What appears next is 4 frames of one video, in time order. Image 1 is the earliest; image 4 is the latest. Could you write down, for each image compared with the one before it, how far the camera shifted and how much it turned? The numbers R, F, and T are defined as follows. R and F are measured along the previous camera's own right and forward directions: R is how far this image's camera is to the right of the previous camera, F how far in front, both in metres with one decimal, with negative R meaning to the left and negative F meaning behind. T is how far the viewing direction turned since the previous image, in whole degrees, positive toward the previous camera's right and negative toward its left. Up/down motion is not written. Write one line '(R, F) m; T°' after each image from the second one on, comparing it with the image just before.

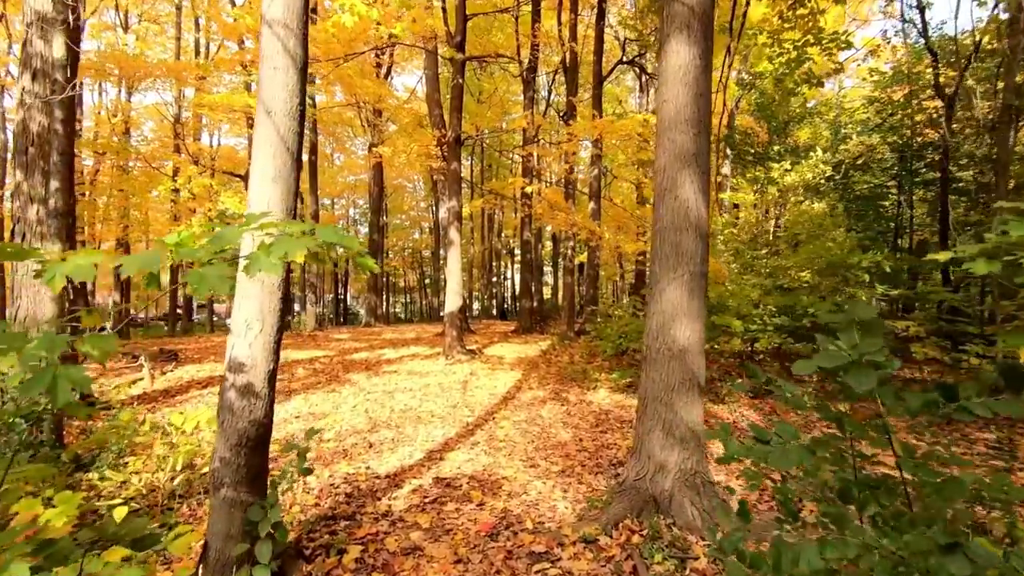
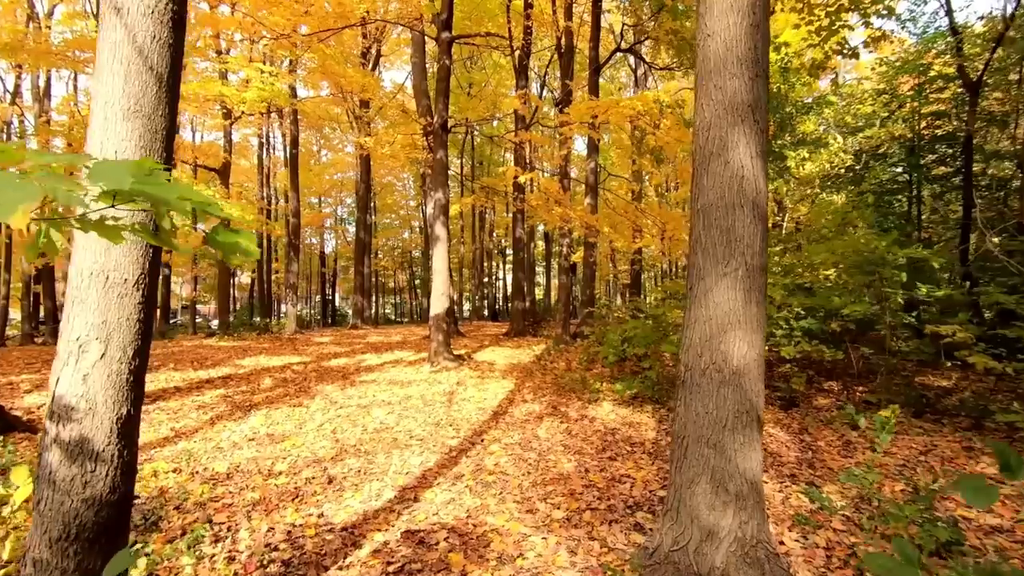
(0.0, +1.0) m; +1°
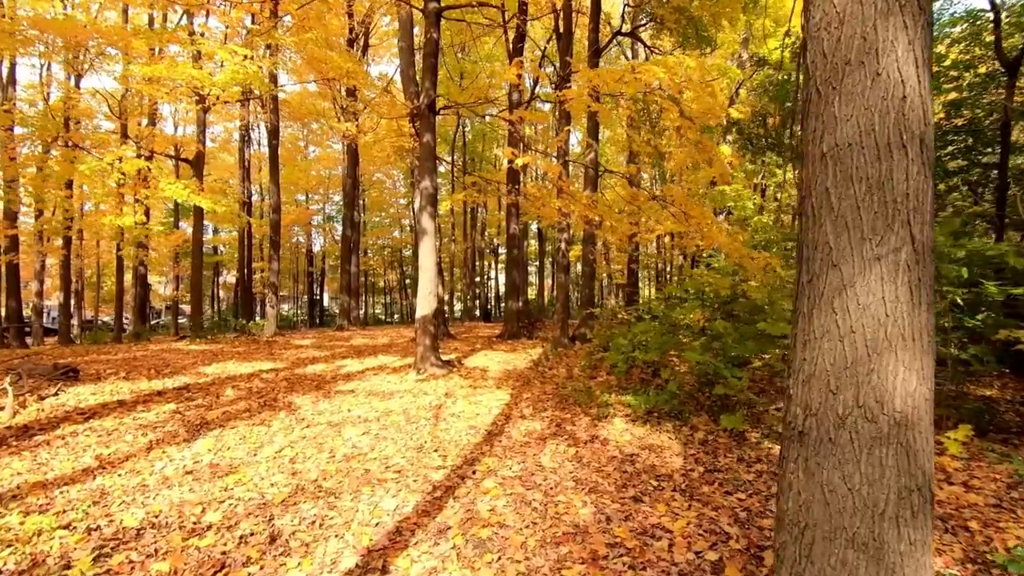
(-0.1, +1.0) m; +1°
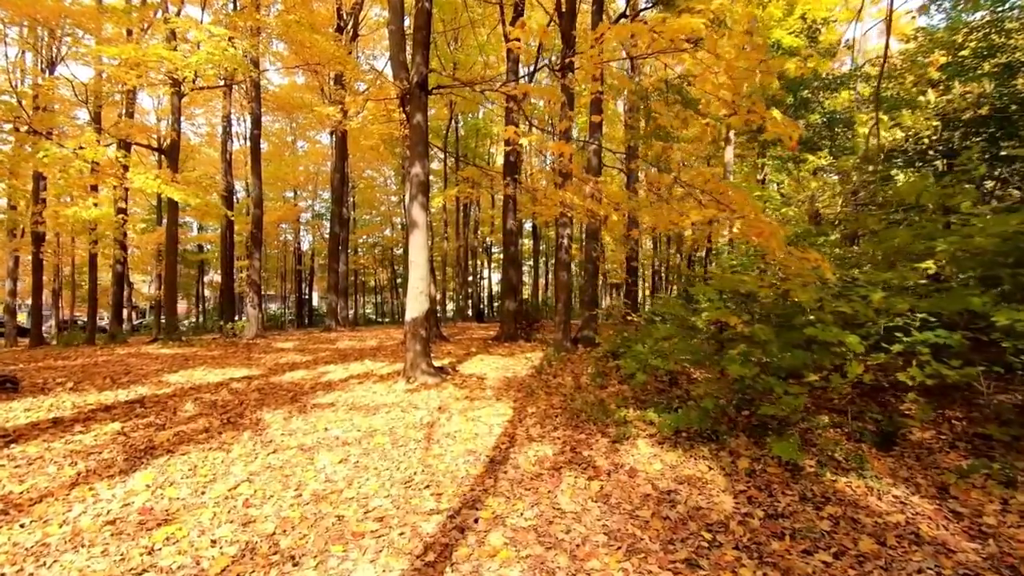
(-0.1, +1.0) m; +1°
